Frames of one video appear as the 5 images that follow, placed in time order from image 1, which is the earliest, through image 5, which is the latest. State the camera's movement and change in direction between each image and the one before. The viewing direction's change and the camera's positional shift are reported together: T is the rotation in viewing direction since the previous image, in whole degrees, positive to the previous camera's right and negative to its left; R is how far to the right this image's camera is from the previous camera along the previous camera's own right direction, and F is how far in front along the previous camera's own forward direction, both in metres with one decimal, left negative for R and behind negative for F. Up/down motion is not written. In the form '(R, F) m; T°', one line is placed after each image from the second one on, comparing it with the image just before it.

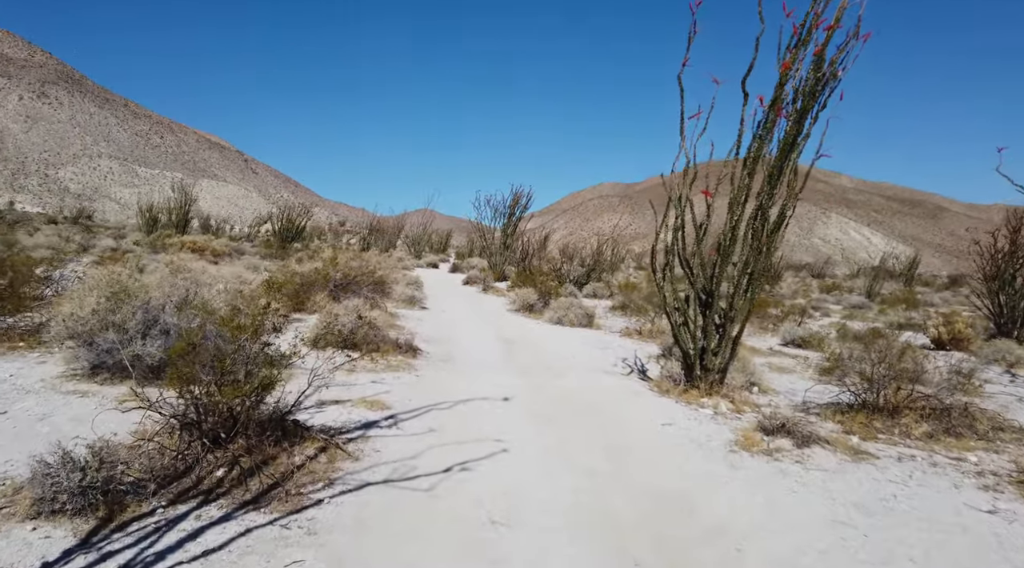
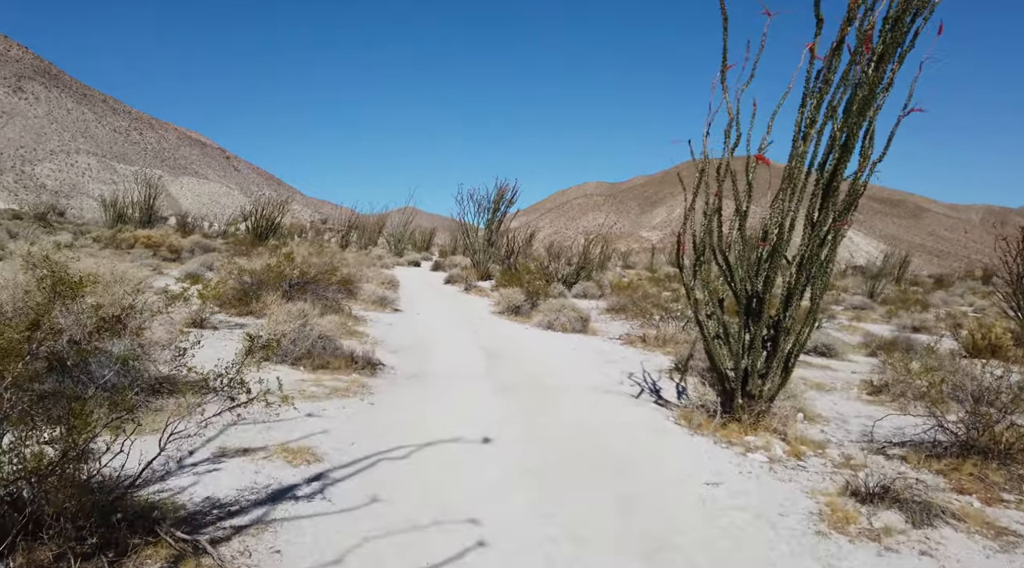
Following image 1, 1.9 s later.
(0.0, +2.1) m; +1°
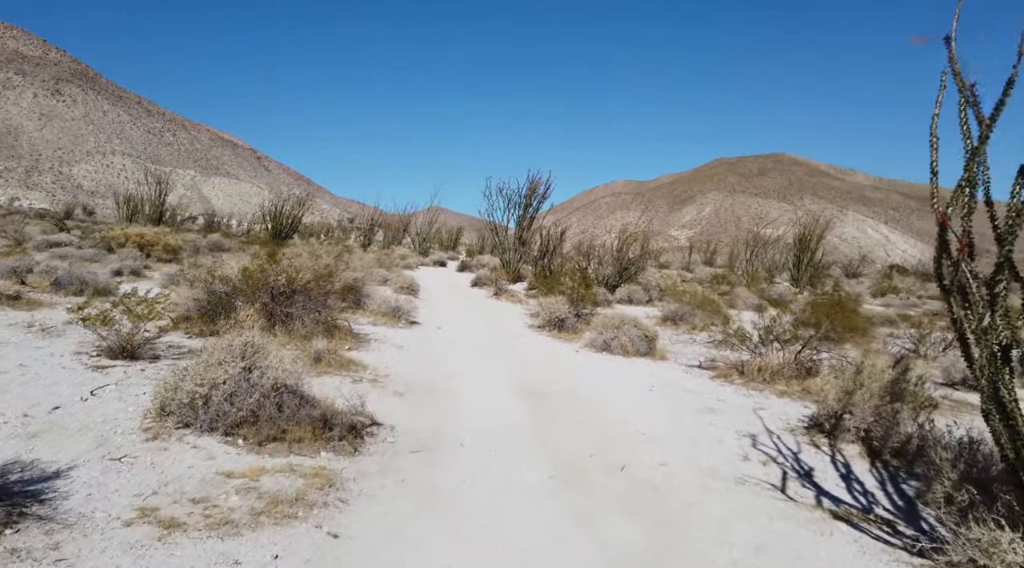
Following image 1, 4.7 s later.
(-0.3, +3.3) m; -2°
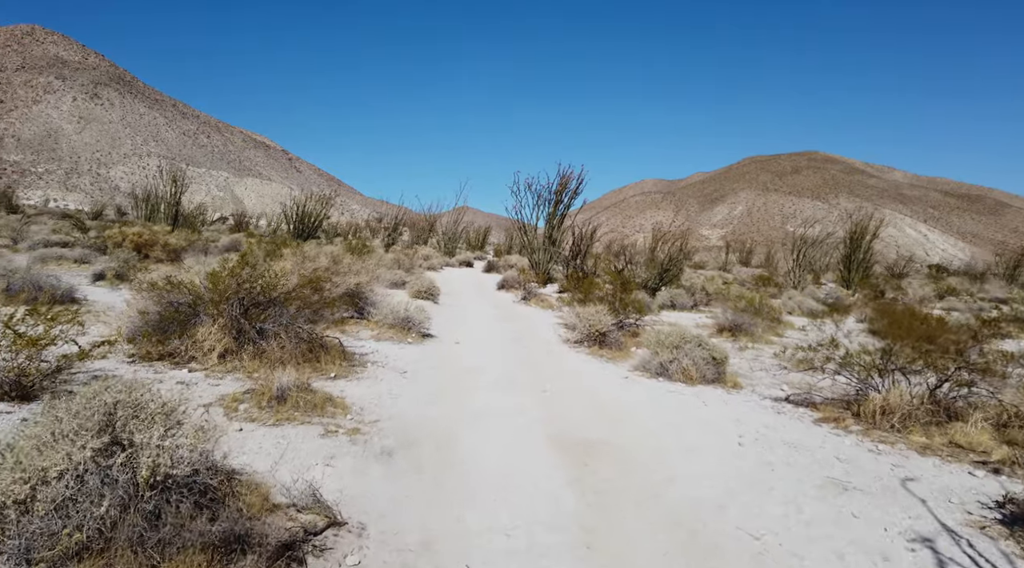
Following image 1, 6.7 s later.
(-0.1, +2.3) m; -2°
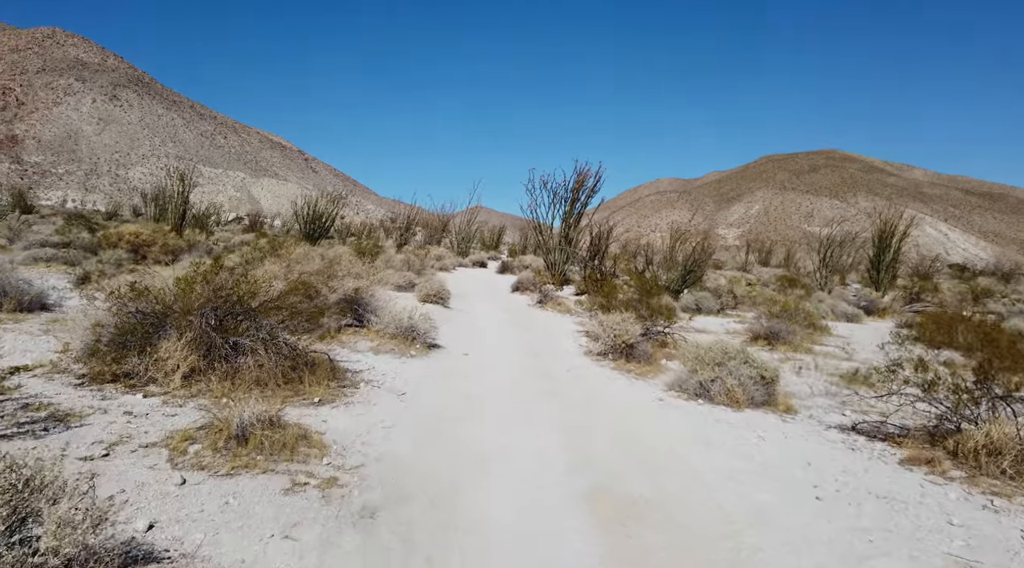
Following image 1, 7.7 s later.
(0.0, +1.2) m; -1°
